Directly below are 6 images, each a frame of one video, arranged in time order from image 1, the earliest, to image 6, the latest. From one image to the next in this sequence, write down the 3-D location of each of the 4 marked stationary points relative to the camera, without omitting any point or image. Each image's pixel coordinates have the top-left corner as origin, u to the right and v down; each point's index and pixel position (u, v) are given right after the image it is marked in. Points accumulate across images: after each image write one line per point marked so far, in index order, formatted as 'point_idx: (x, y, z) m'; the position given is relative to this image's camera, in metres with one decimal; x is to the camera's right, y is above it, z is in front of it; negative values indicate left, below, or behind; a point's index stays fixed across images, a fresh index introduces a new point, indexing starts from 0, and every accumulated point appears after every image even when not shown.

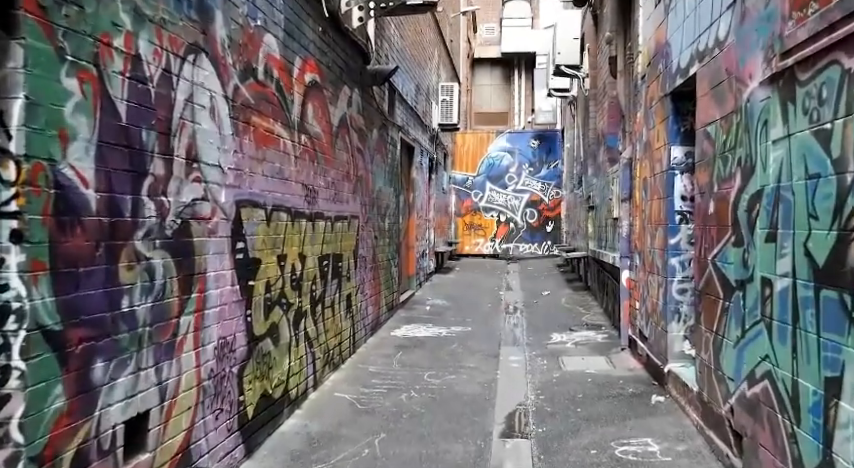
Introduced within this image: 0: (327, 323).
0: (-0.8, -0.7, +6.4) m
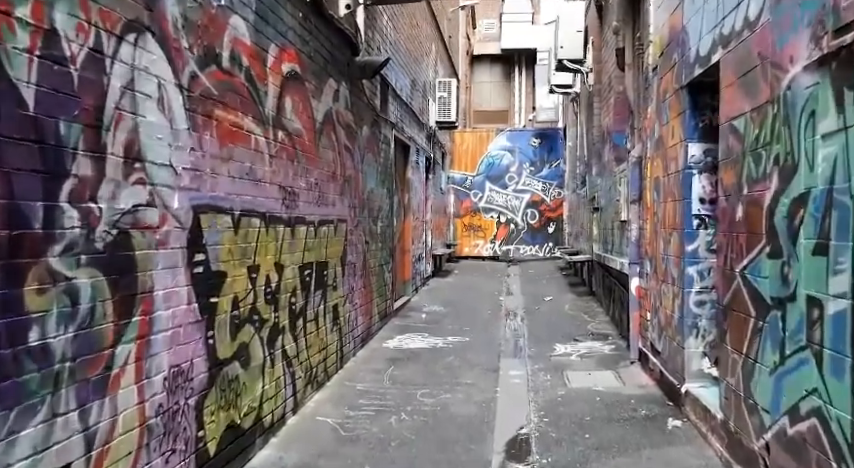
0: (-0.9, -0.8, +5.8) m
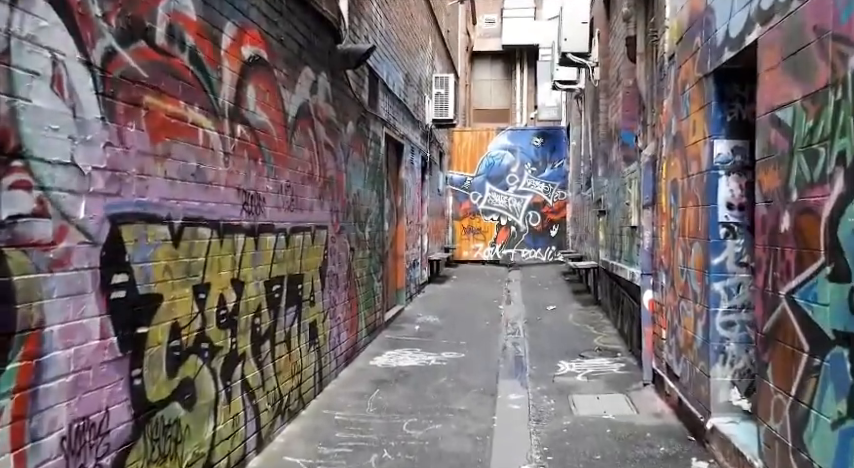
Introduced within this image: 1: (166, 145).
0: (-1.0, -0.9, +5.1) m
1: (-1.2, +0.4, +3.4) m
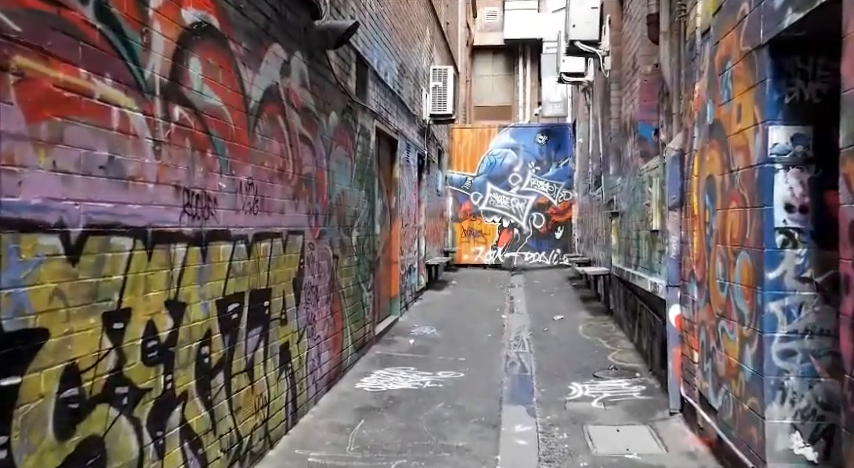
0: (-1.0, -0.9, +4.2) m
1: (-1.2, +0.4, +2.5) m
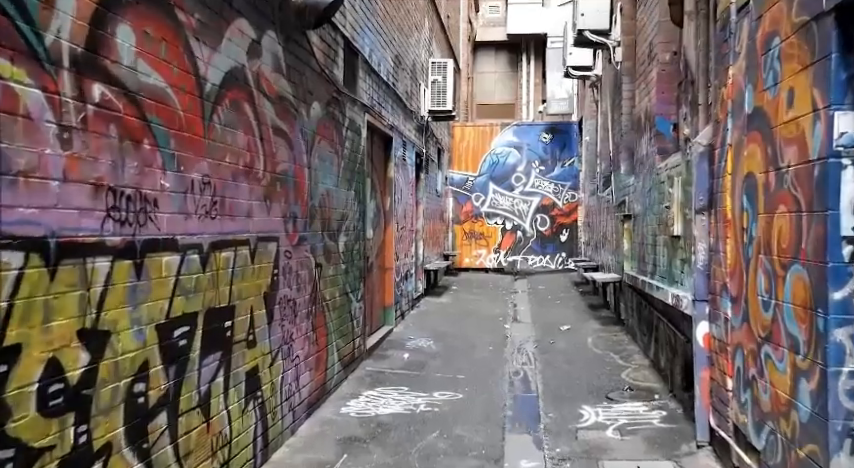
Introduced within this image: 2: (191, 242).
0: (-1.1, -0.9, +3.5) m
1: (-1.3, +0.3, +1.8) m
2: (-1.1, 0.0, +3.5) m
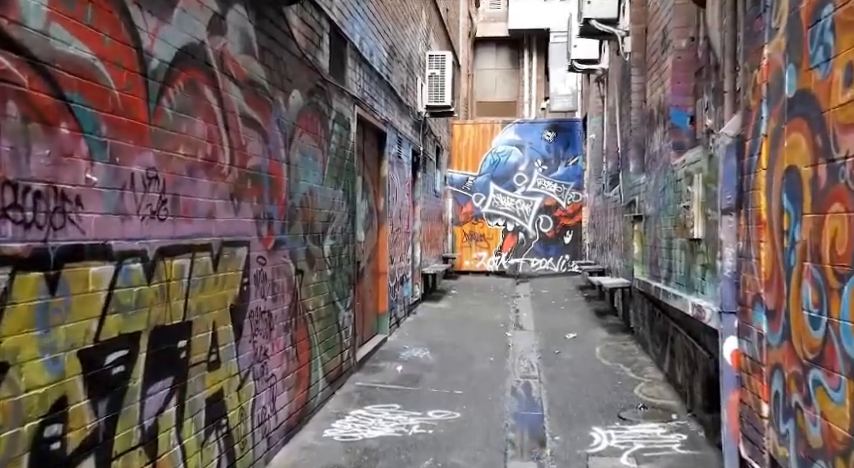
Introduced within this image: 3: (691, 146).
0: (-1.1, -1.0, +2.9) m
1: (-1.3, +0.3, +1.2) m
2: (-1.2, 0.0, +3.0) m
3: (+2.1, +0.7, +5.9) m
